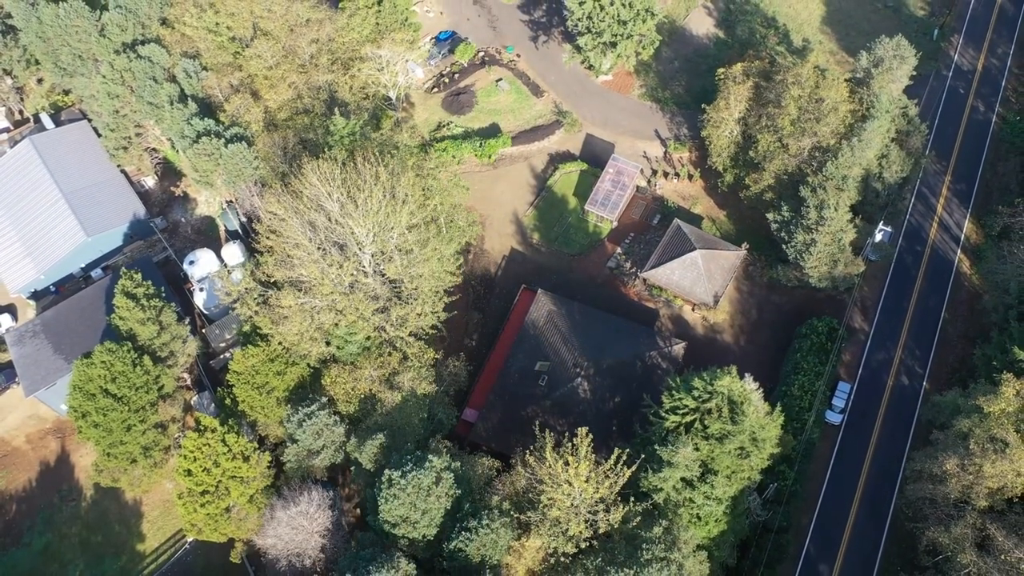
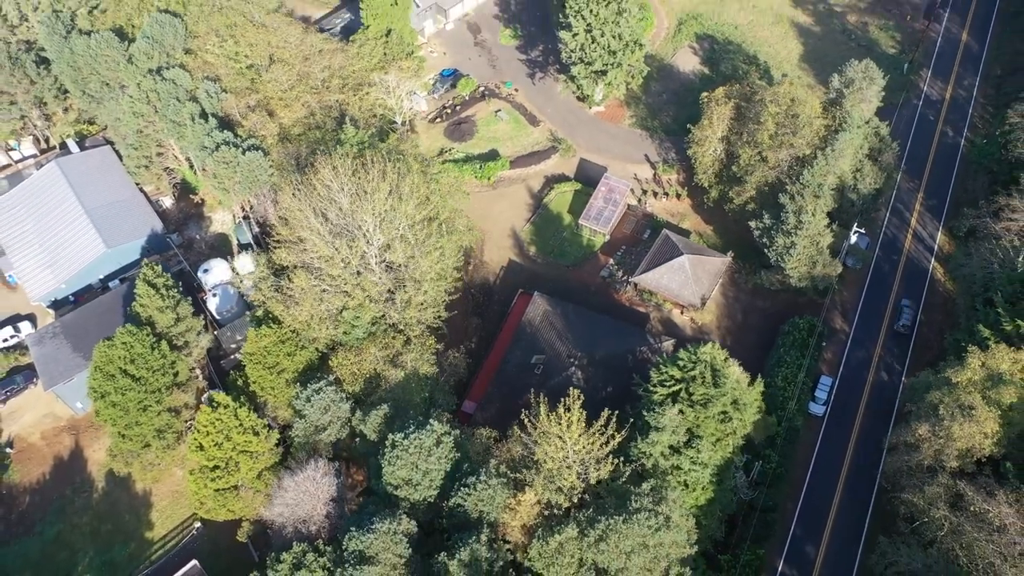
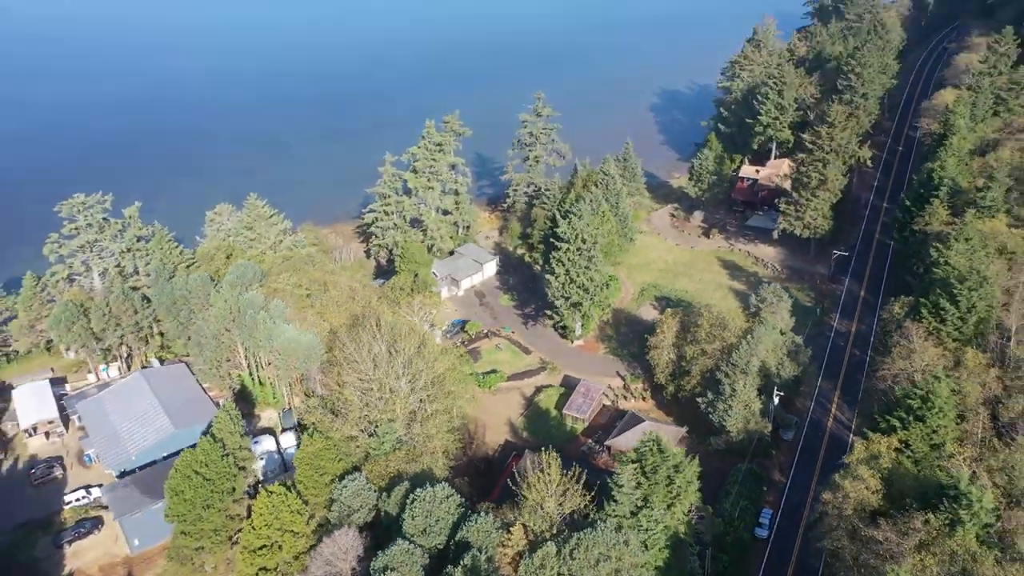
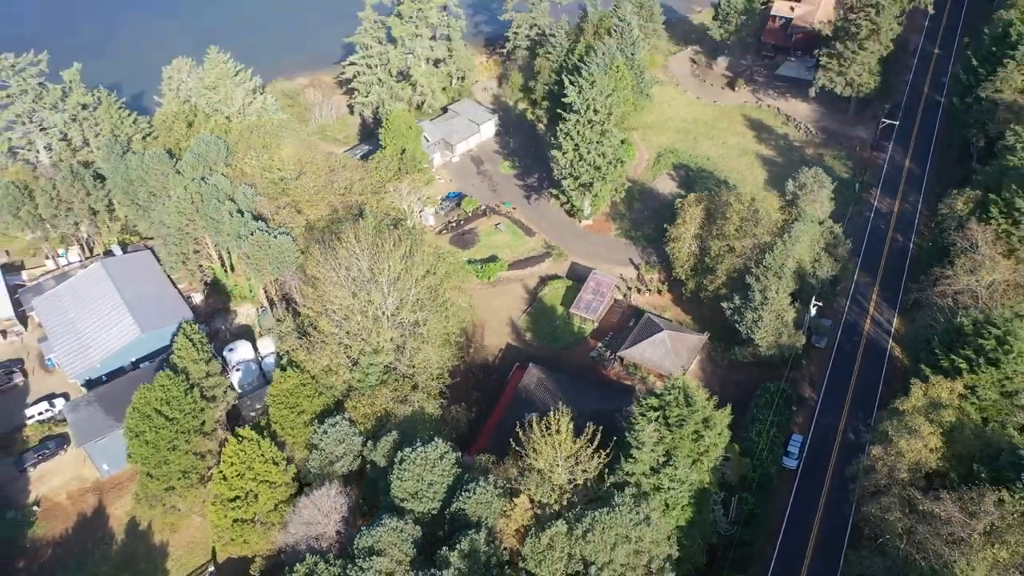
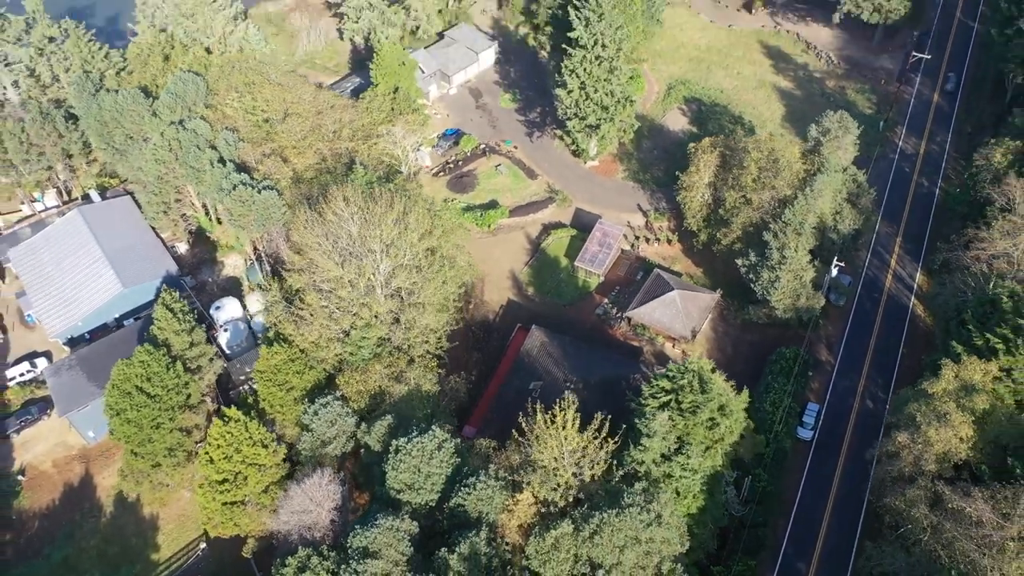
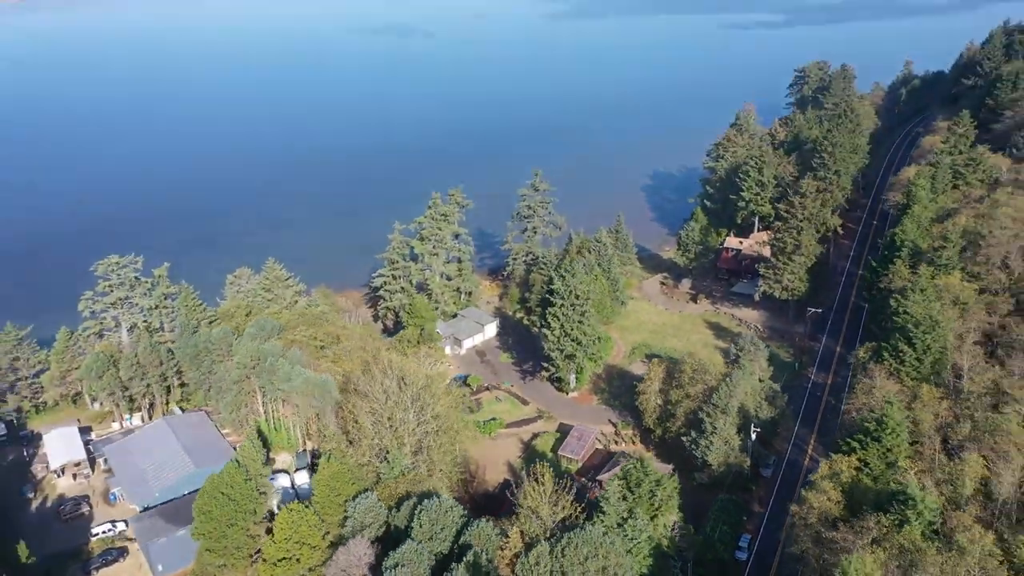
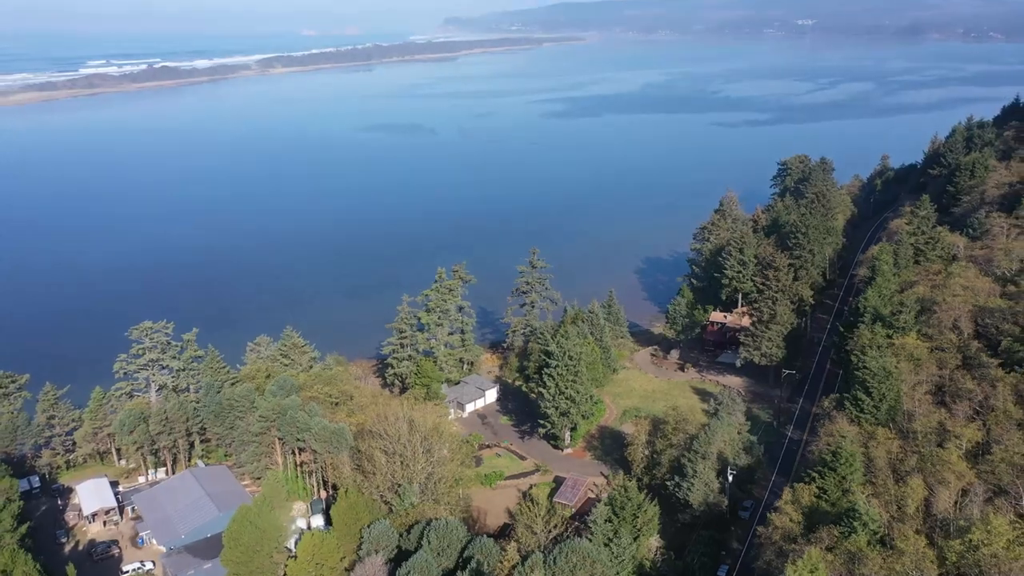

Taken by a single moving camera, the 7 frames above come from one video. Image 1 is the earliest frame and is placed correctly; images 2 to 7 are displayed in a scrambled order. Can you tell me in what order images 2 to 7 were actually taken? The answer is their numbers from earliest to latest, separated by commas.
2, 5, 4, 3, 6, 7
